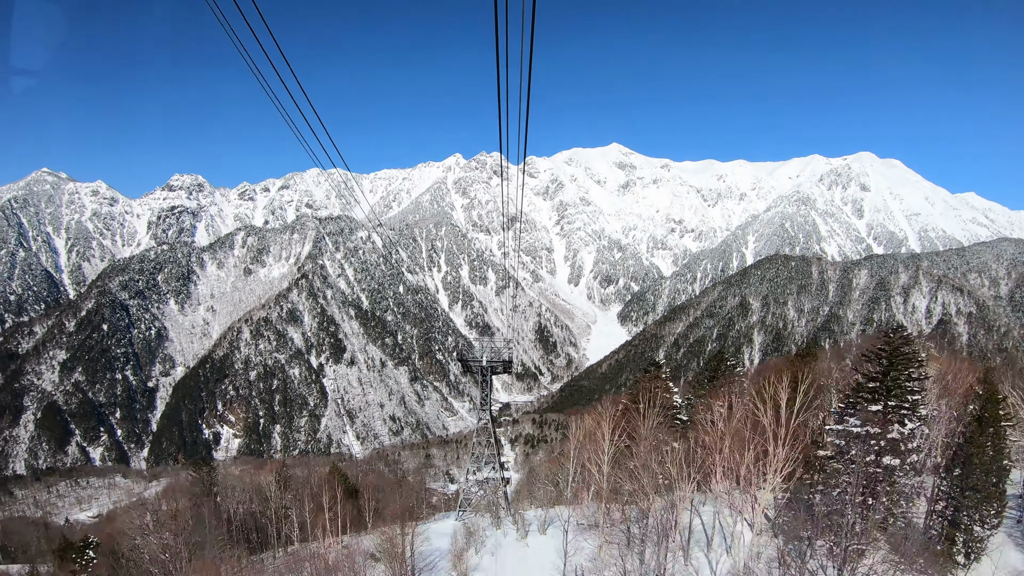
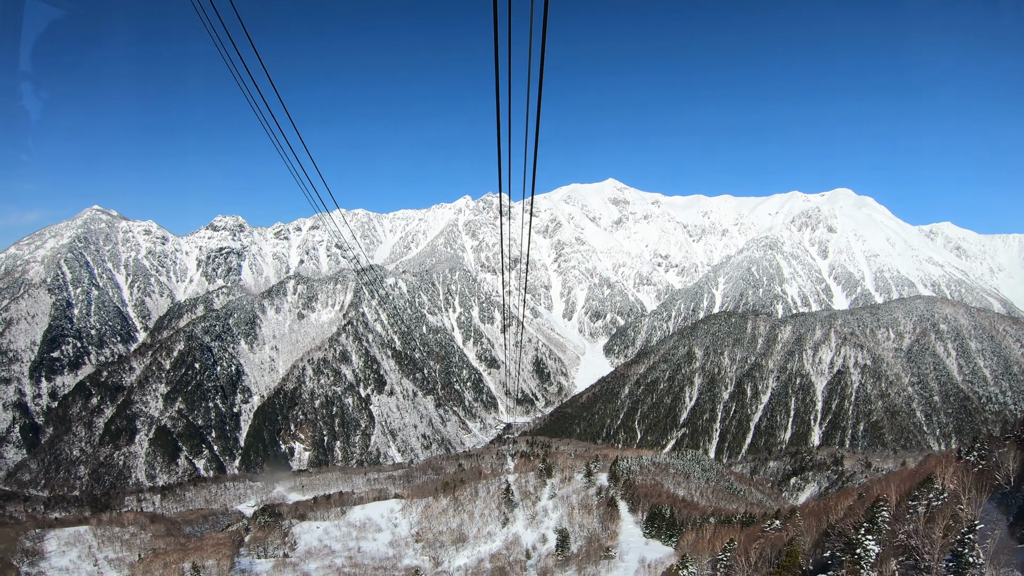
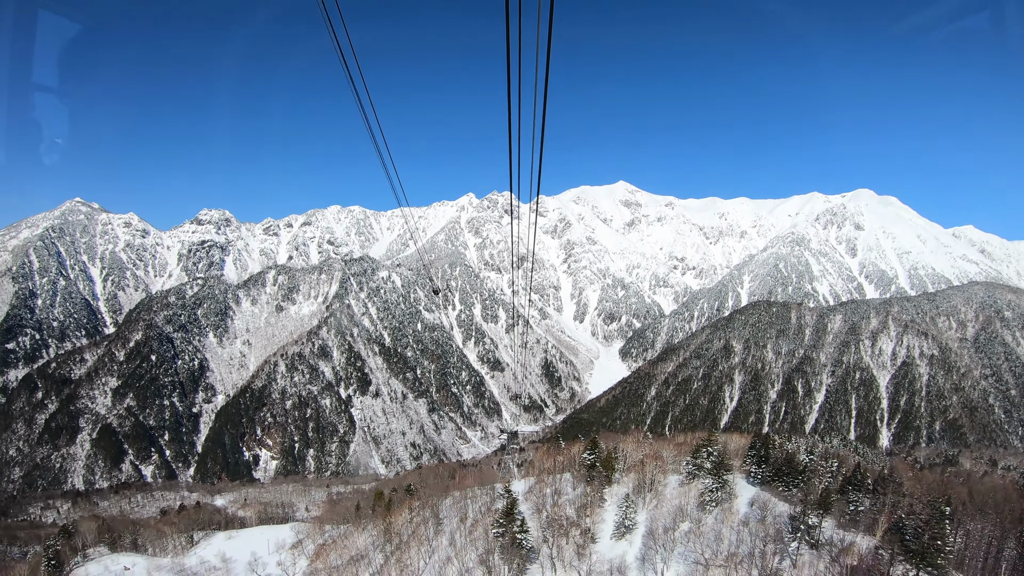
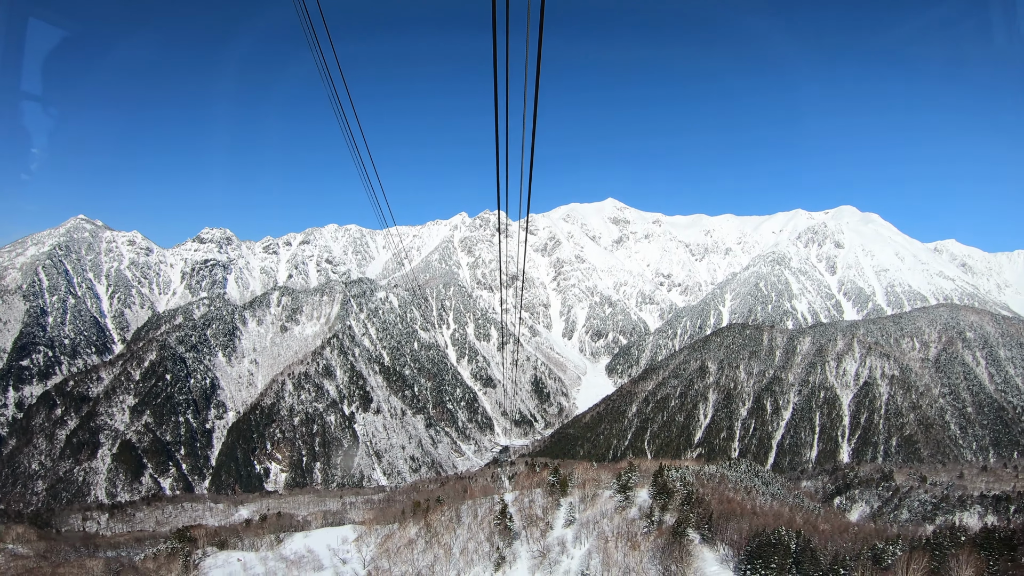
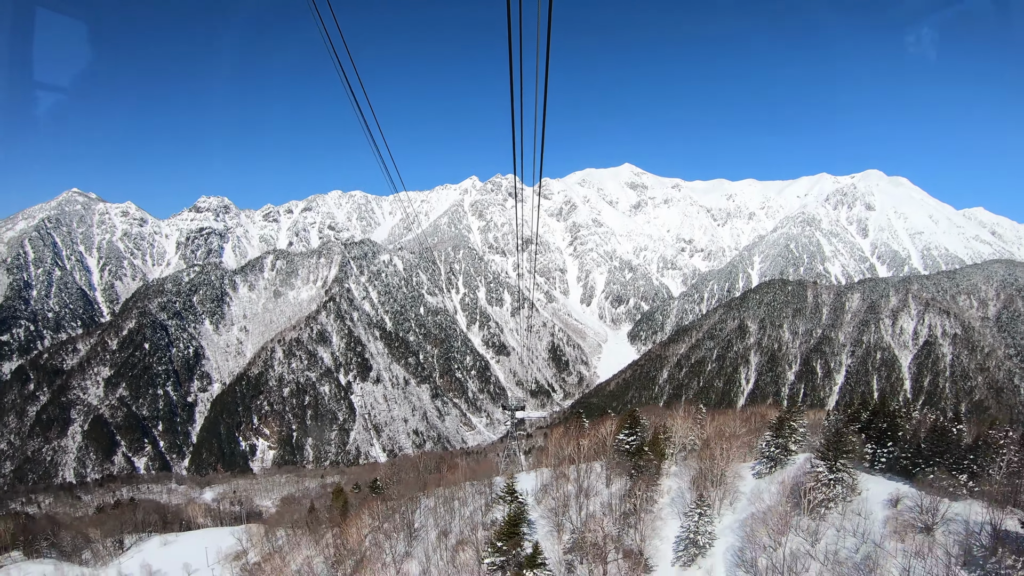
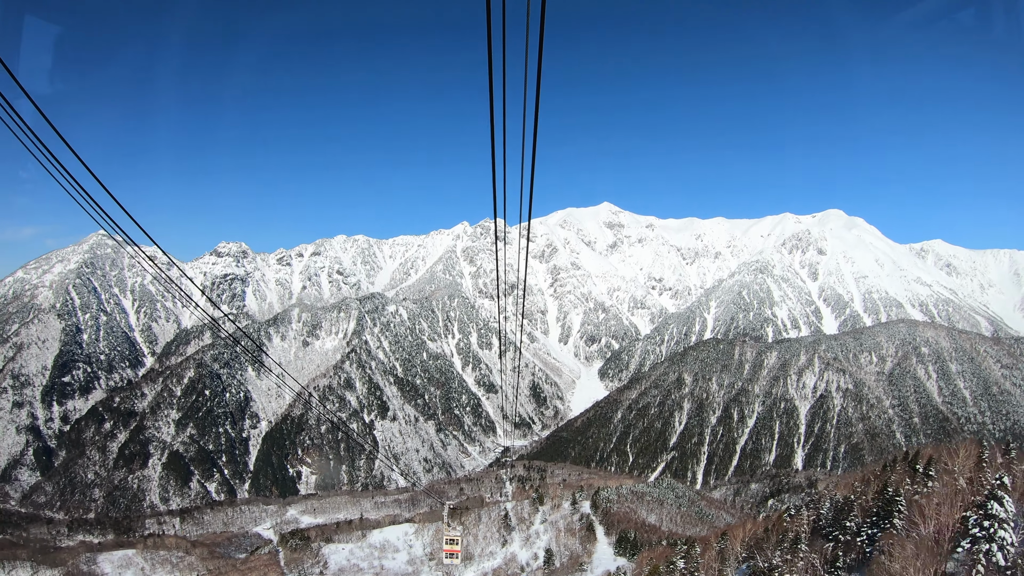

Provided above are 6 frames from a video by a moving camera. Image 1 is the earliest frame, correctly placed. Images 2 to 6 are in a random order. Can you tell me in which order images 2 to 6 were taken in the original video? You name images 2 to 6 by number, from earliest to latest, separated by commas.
5, 3, 4, 2, 6
